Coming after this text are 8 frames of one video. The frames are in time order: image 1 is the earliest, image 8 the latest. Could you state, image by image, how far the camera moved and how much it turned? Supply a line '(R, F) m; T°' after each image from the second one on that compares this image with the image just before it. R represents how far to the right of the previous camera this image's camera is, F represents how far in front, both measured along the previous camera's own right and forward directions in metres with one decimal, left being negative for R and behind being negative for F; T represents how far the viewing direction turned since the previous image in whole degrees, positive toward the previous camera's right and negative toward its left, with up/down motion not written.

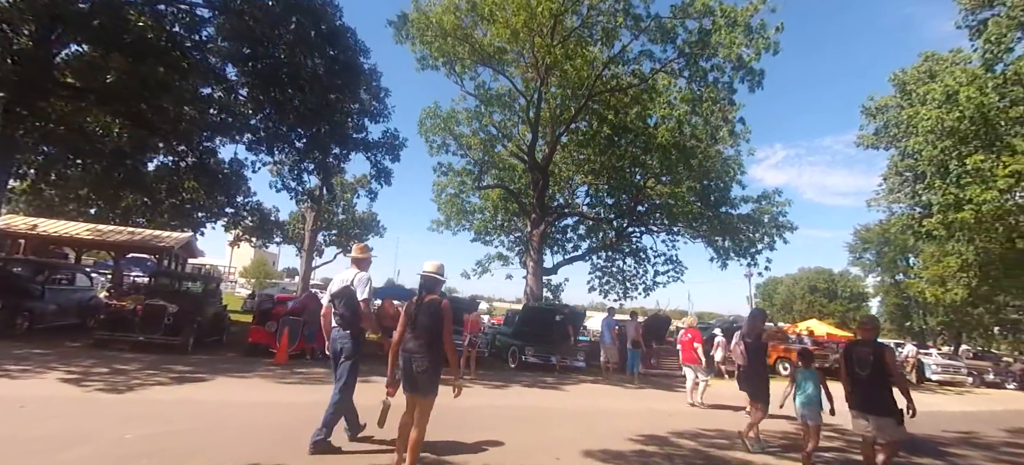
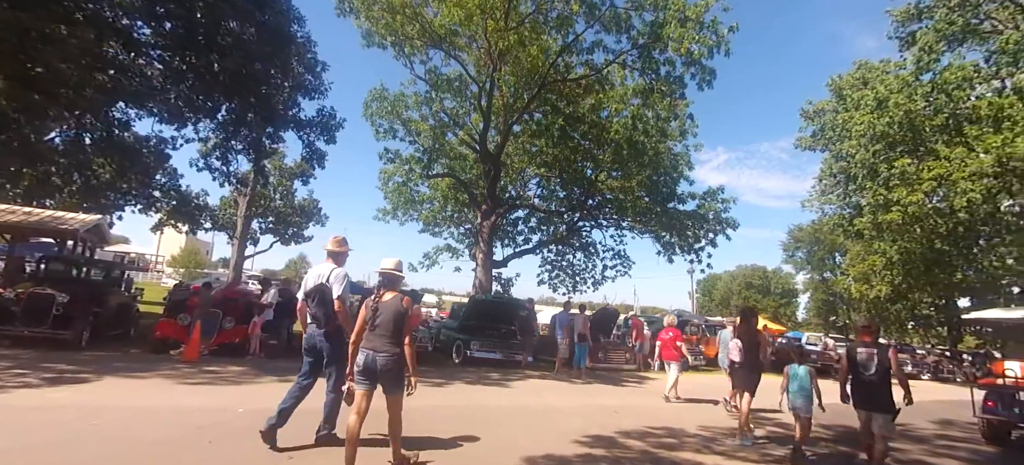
(+0.1, +0.5) m; +6°
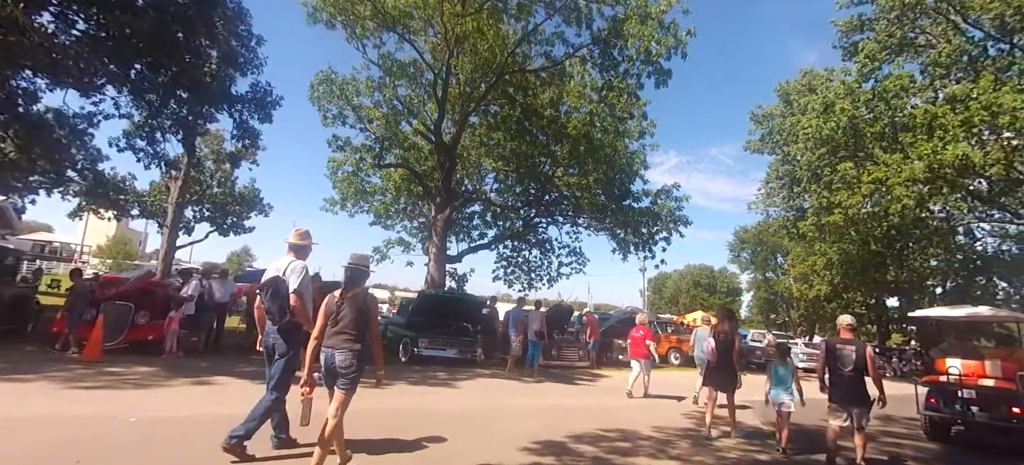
(+0.1, +0.5) m; +5°
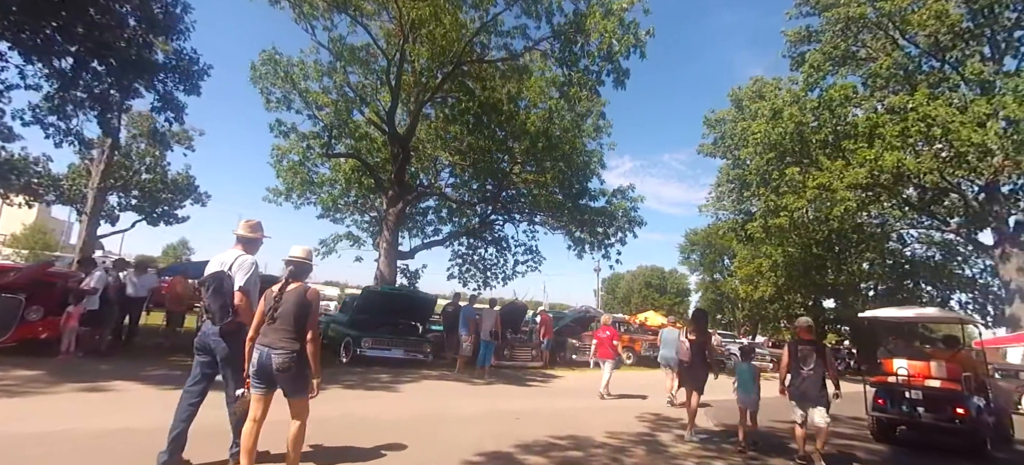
(+0.1, +0.5) m; +5°
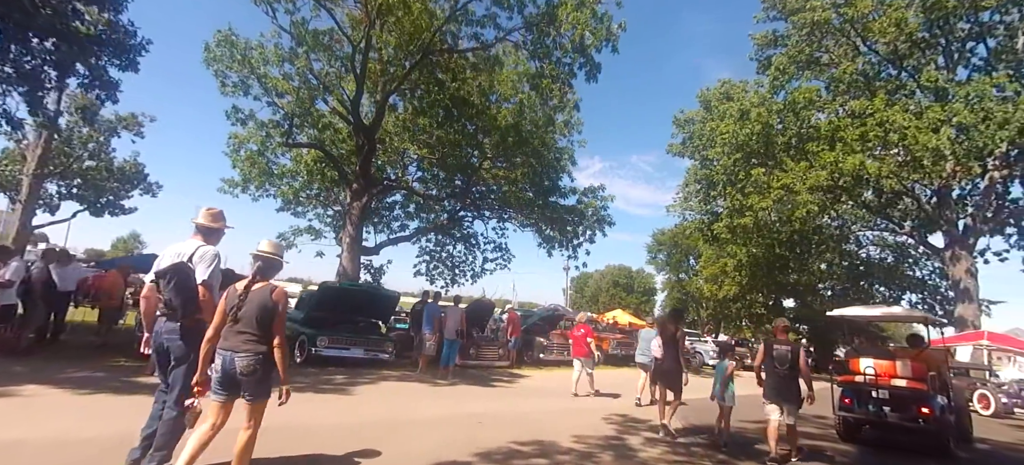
(+0.1, +0.3) m; +4°
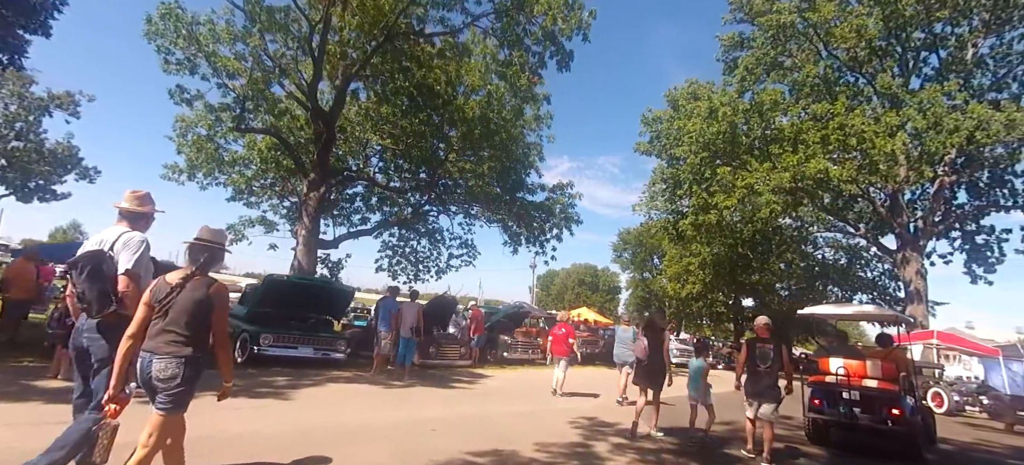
(+0.1, +0.5) m; +4°
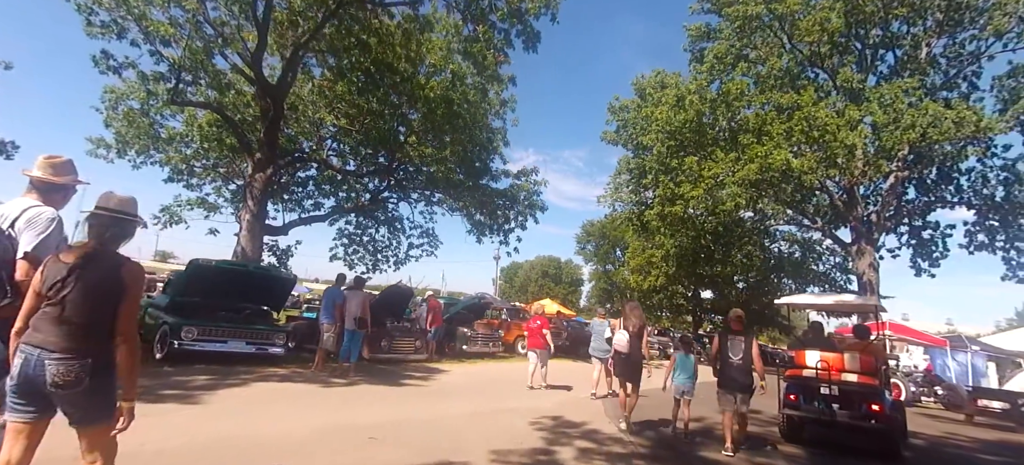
(+0.1, +0.6) m; +4°
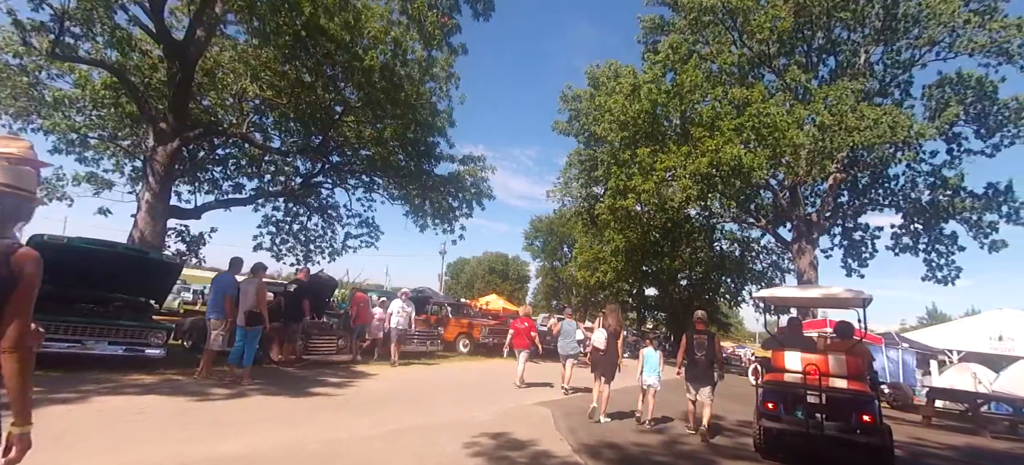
(+0.1, +1.1) m; +6°
